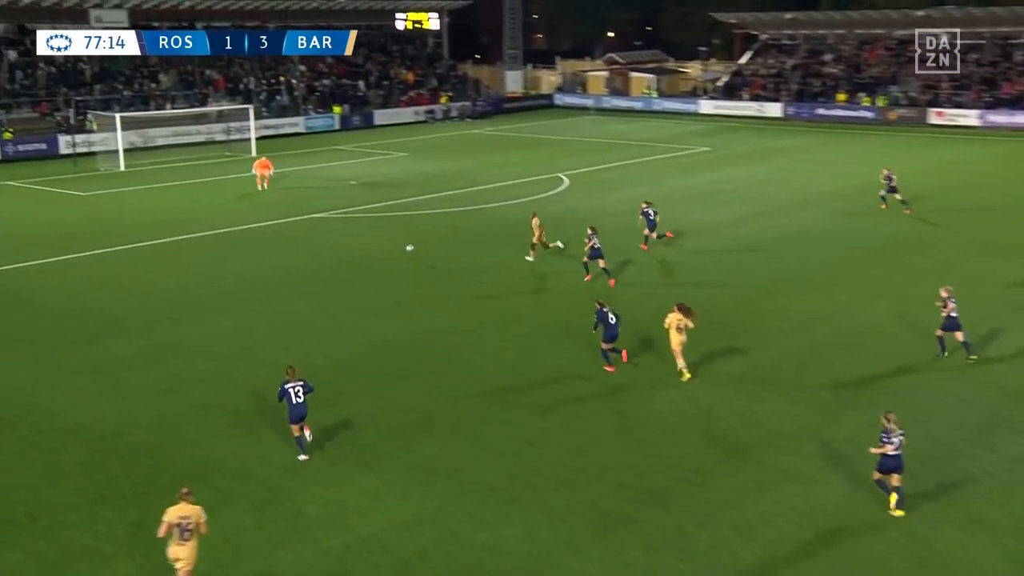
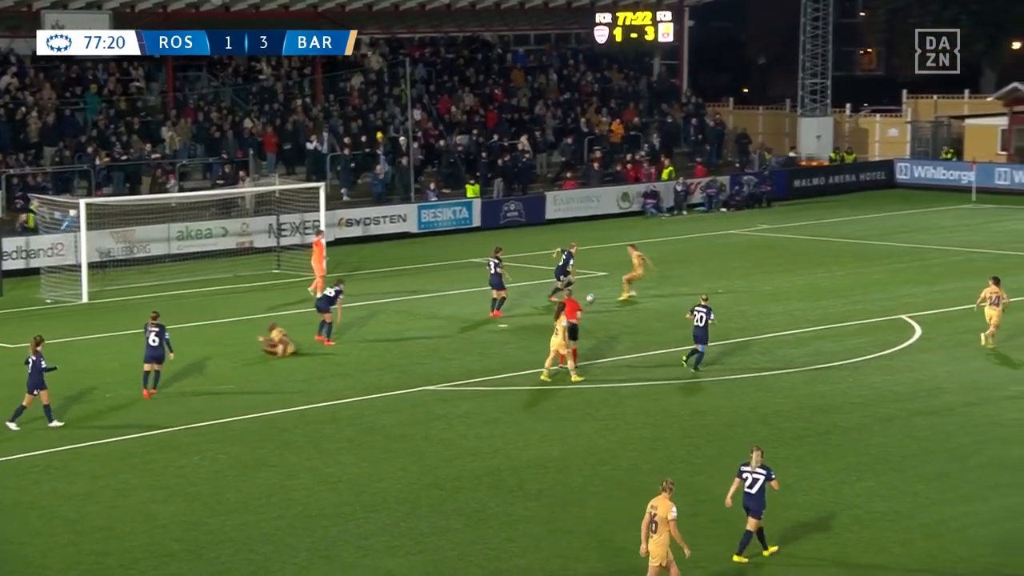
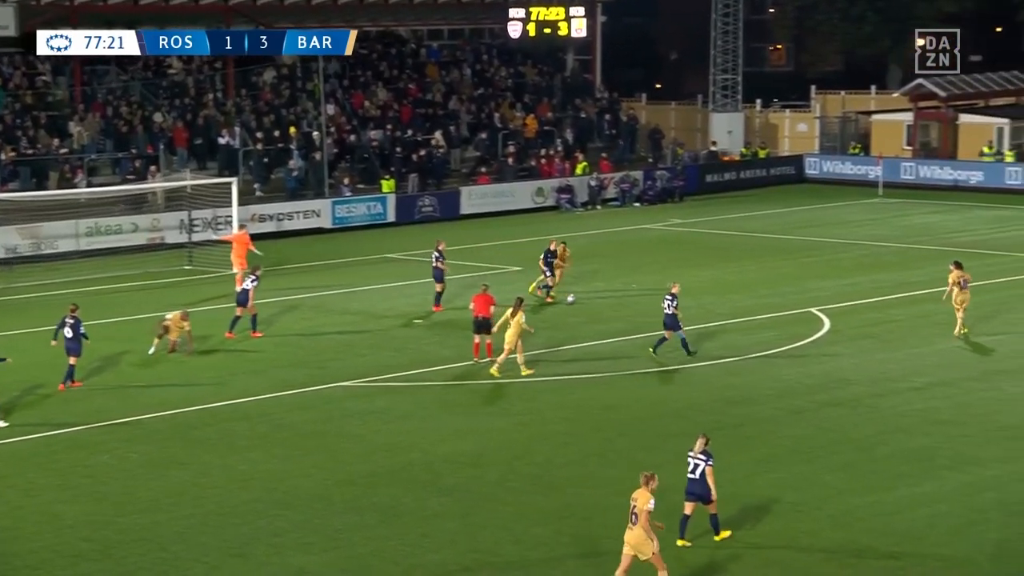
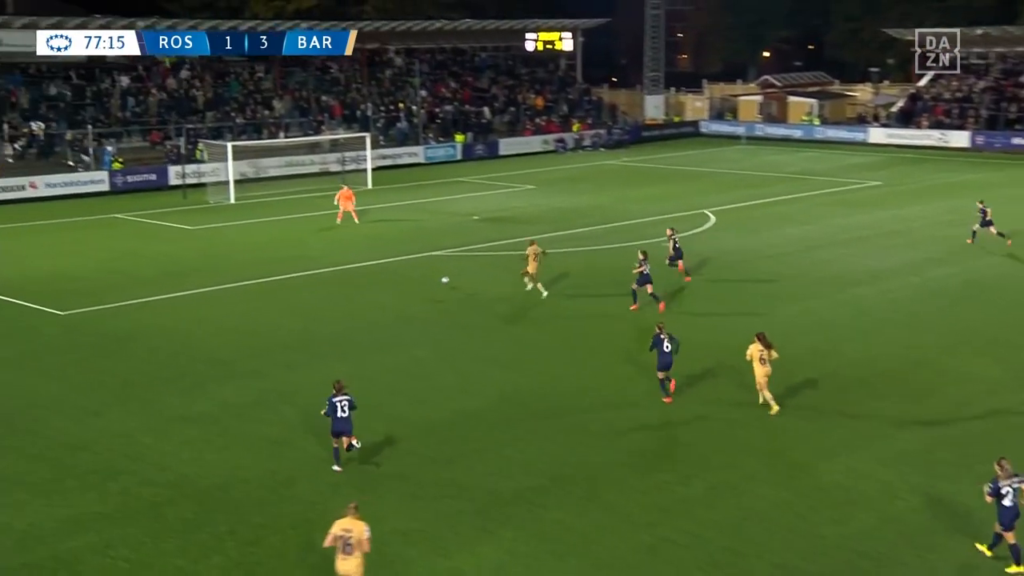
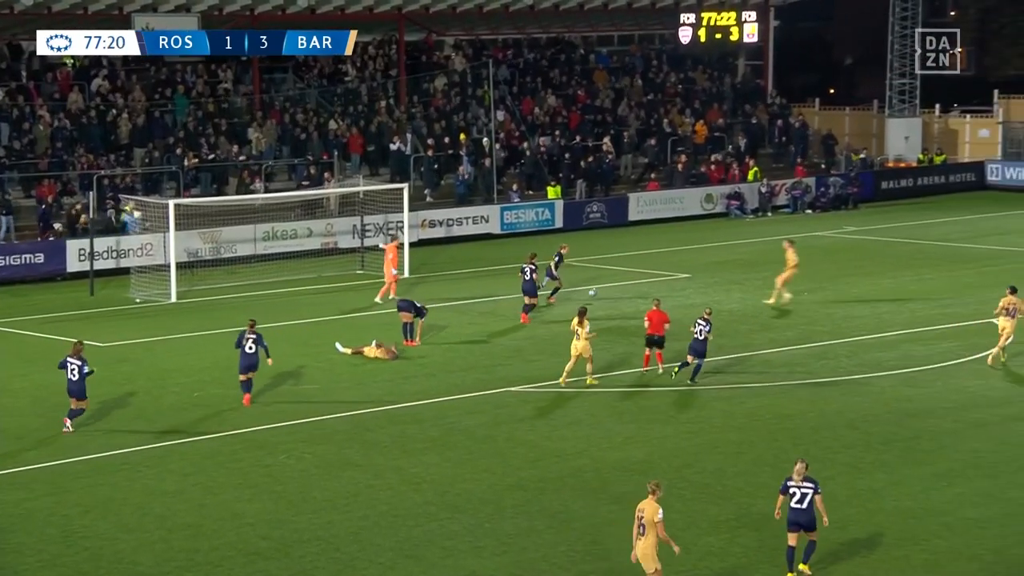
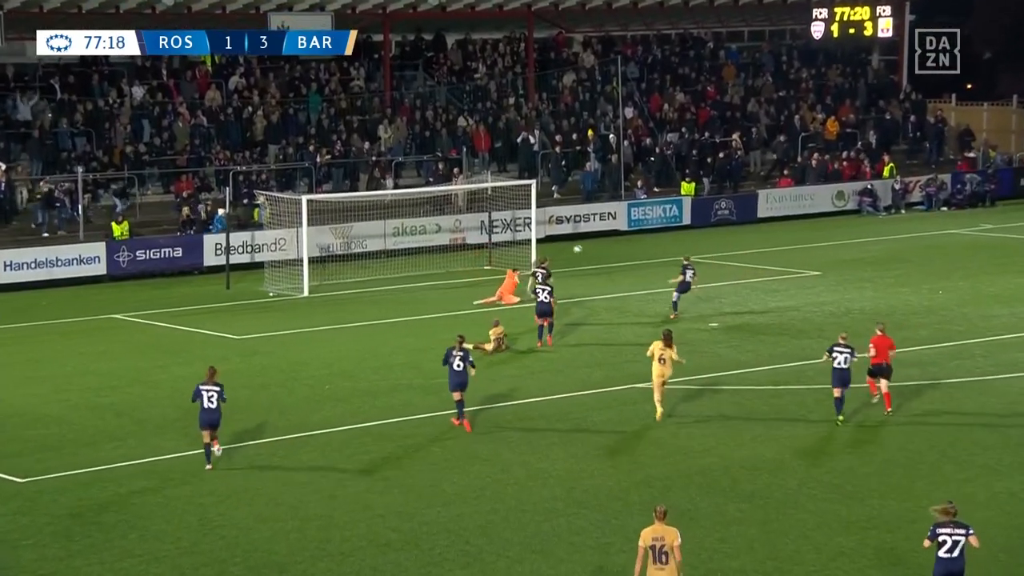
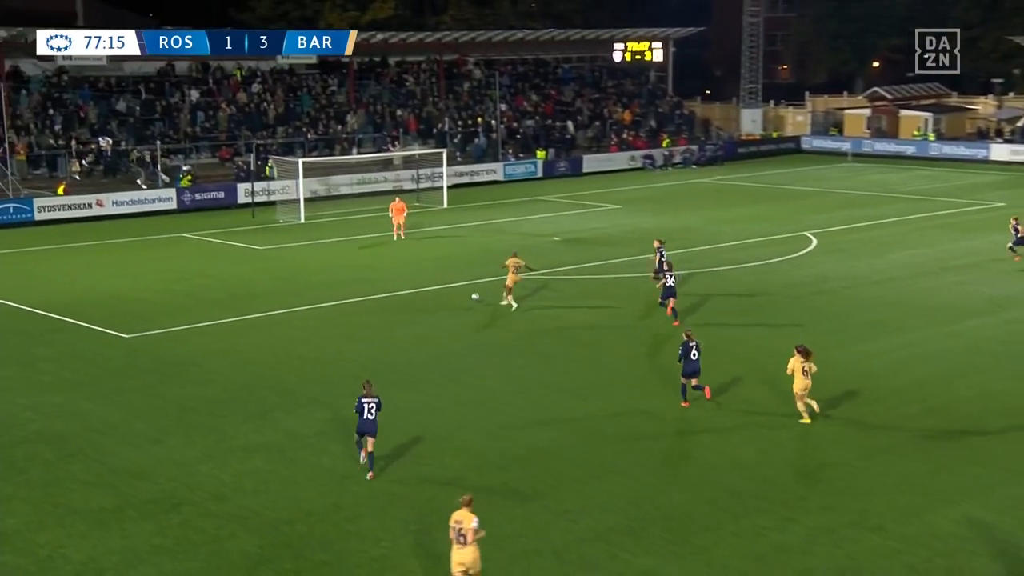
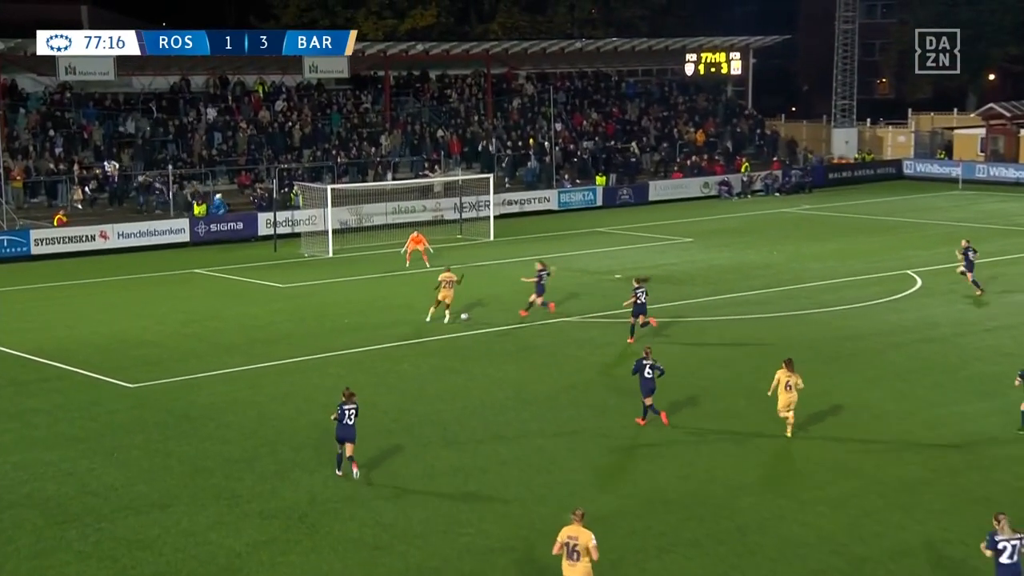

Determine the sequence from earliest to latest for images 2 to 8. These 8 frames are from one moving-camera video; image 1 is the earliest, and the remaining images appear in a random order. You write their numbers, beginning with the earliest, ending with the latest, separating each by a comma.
4, 7, 8, 6, 5, 2, 3
